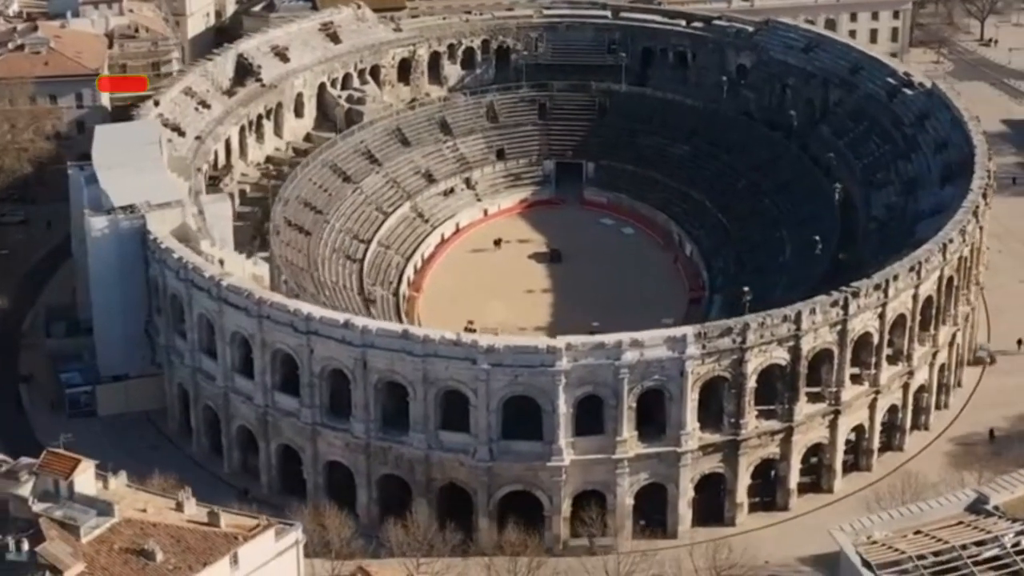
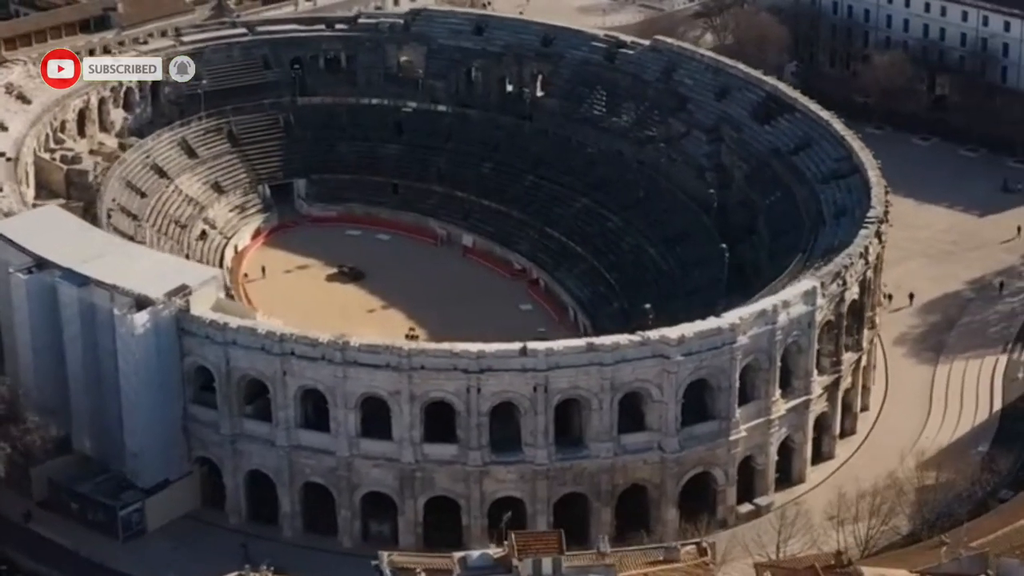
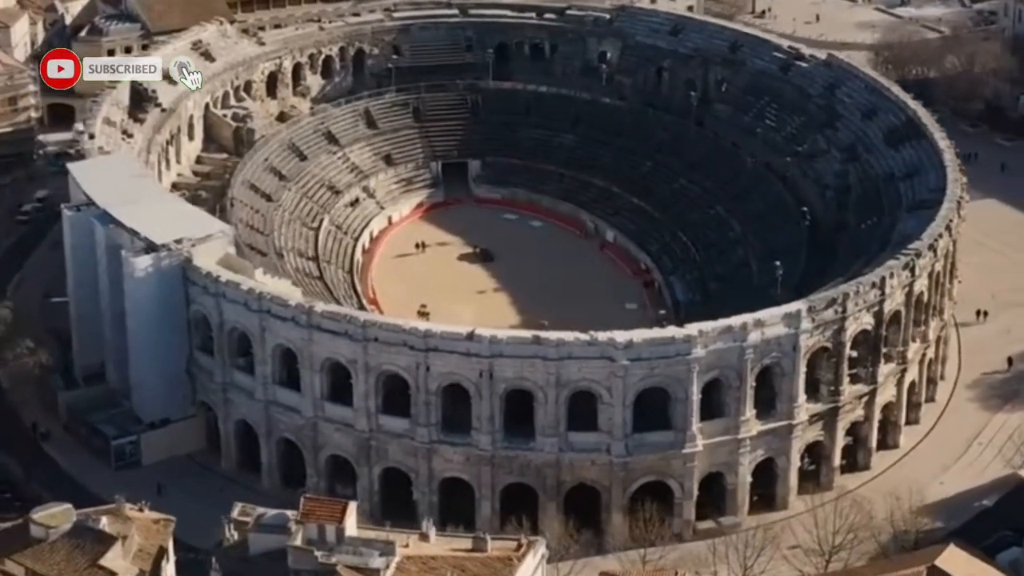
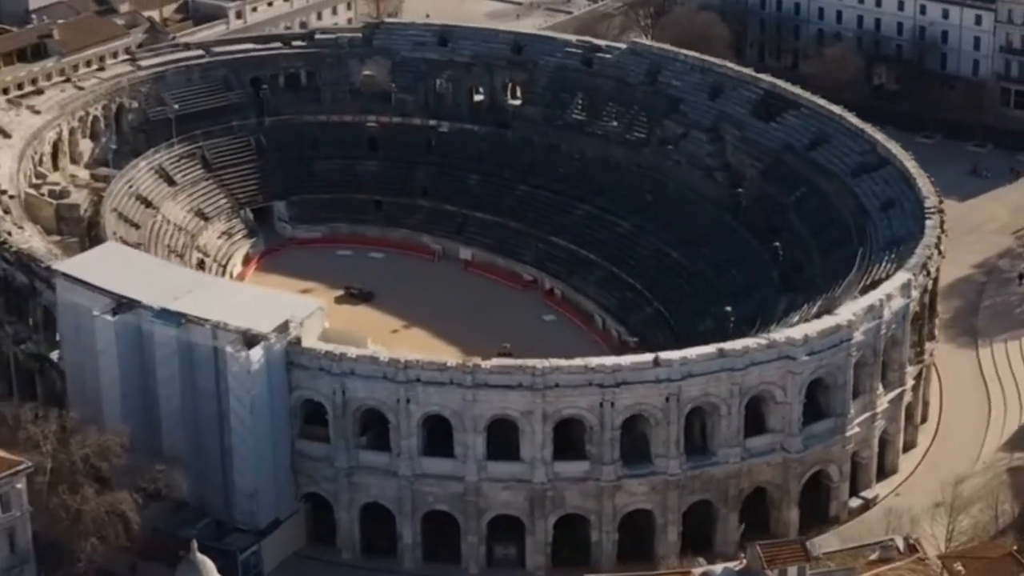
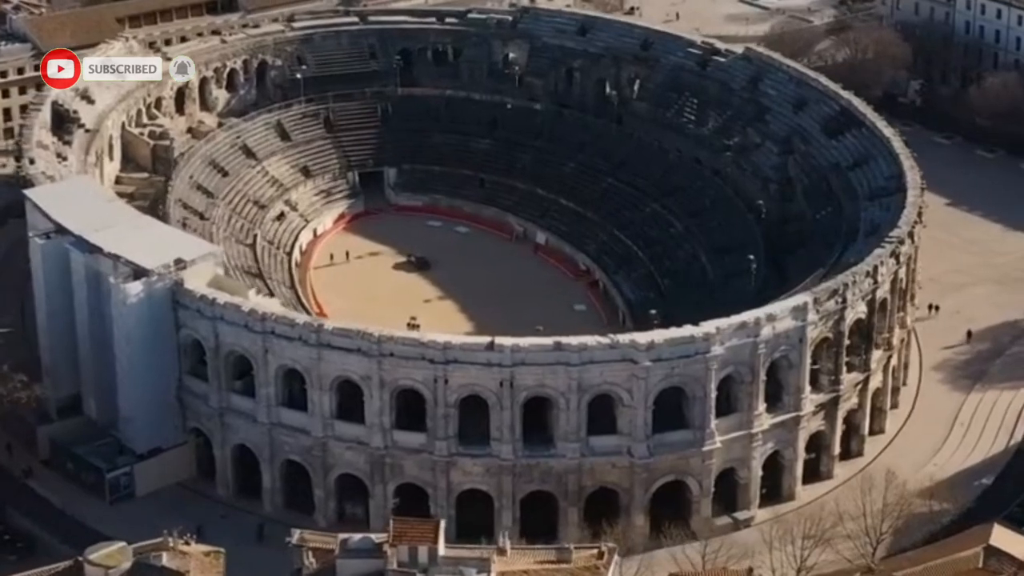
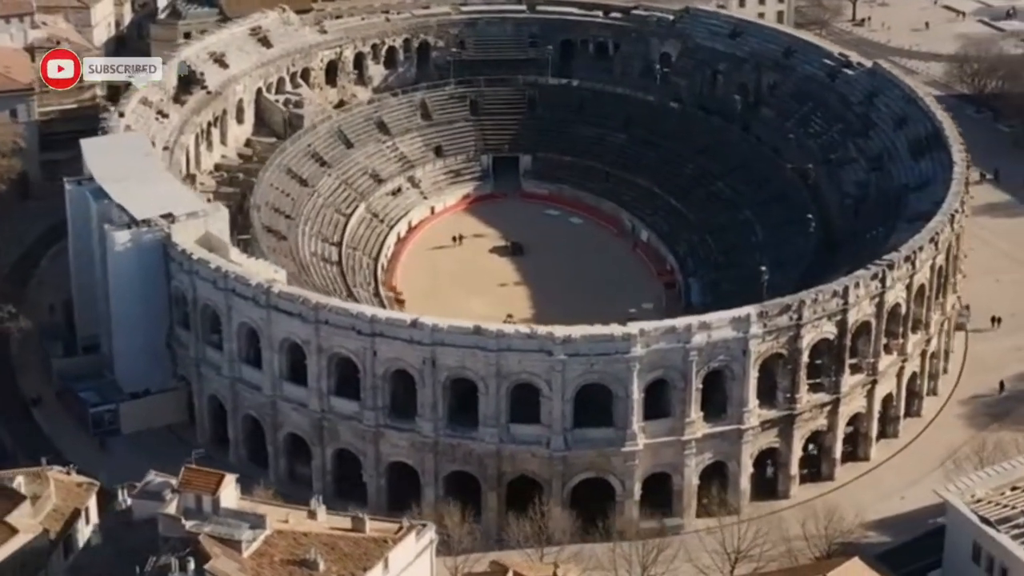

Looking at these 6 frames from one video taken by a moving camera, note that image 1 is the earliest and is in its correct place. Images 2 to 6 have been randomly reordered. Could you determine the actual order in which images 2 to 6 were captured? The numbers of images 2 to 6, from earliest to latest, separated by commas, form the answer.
6, 3, 5, 2, 4
